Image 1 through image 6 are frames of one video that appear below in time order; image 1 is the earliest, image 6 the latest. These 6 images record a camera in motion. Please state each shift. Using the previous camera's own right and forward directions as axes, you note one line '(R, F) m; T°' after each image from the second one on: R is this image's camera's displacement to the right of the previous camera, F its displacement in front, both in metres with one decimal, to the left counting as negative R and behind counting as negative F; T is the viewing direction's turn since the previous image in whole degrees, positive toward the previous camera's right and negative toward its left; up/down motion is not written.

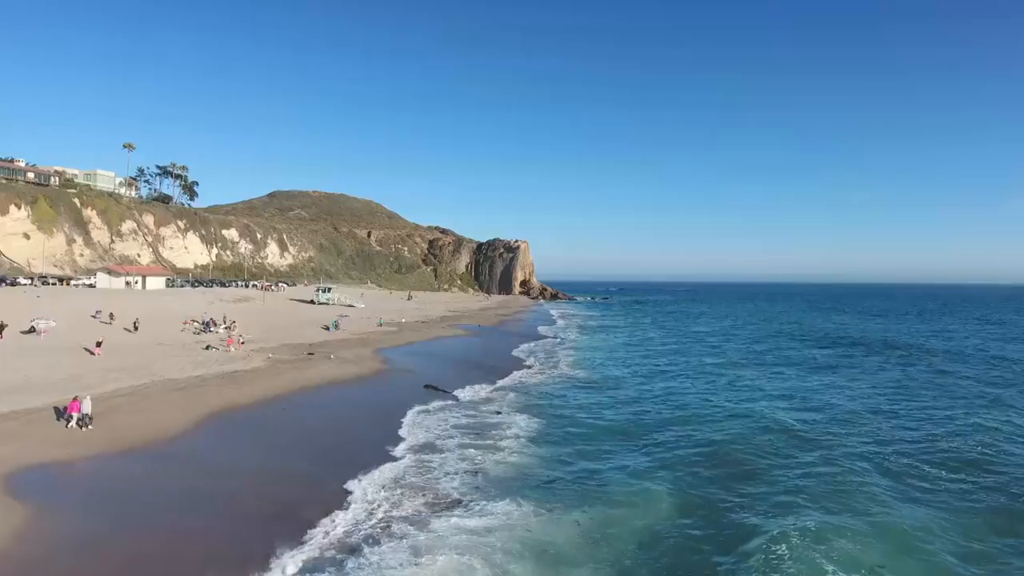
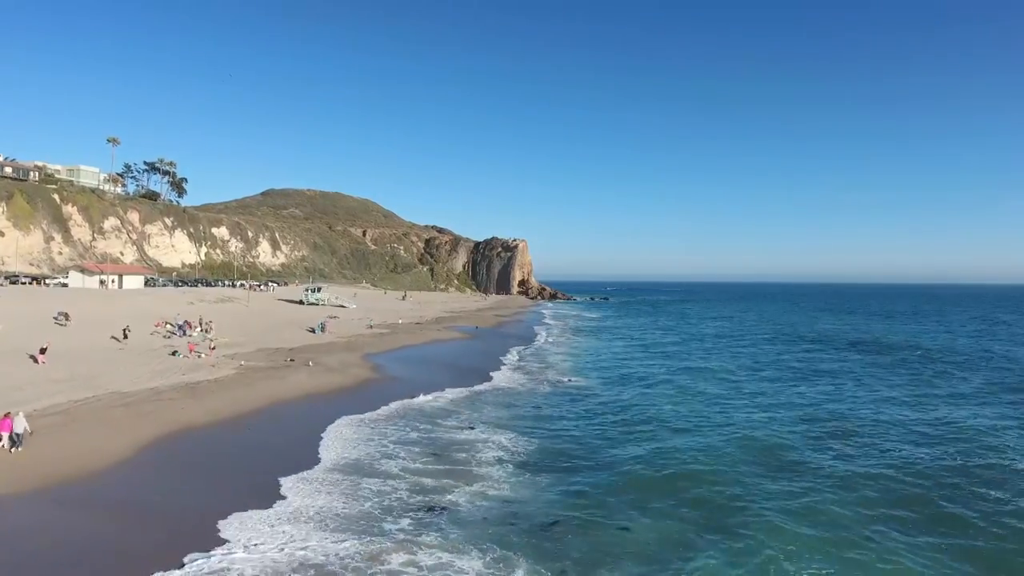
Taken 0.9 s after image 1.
(-0.1, +2.2) m; 0°
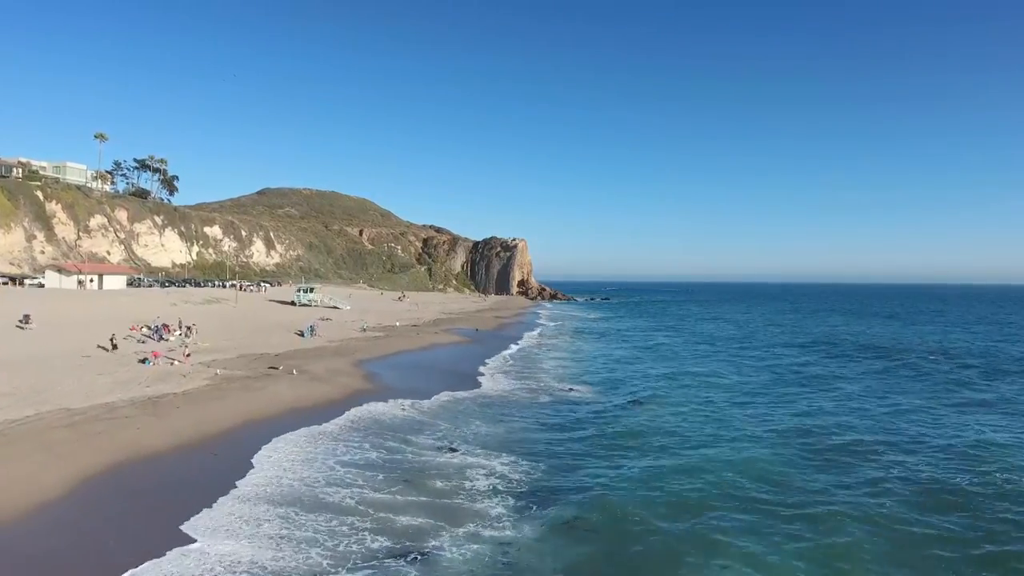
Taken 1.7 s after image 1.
(-0.2, +1.9) m; 0°
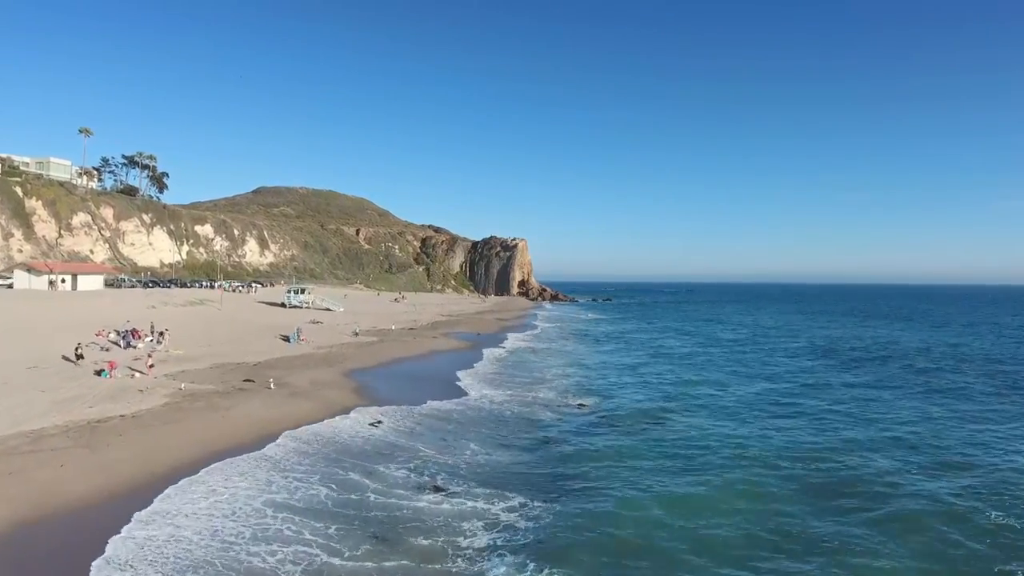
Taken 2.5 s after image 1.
(-0.3, +2.4) m; 0°
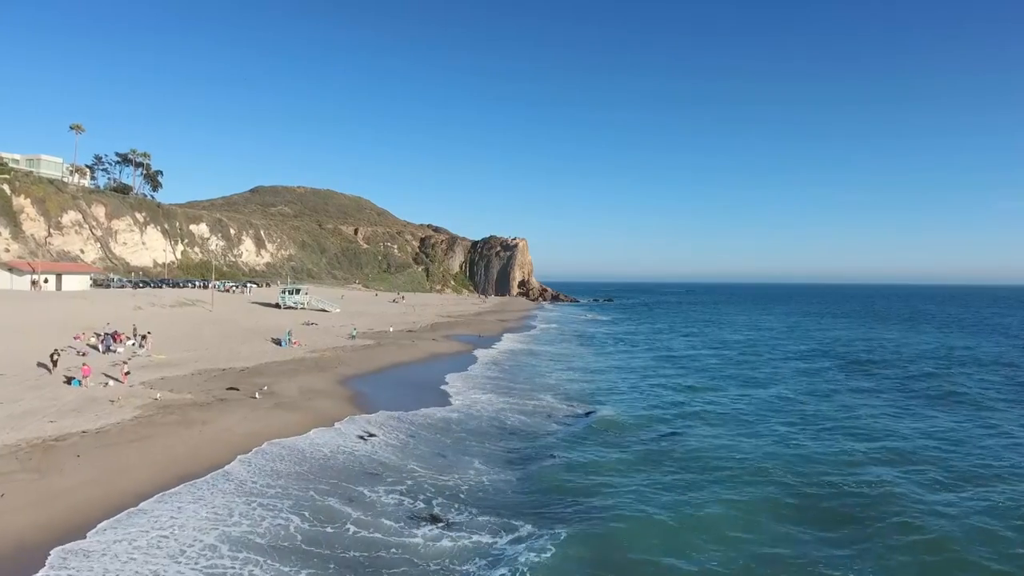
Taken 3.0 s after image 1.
(-0.2, +1.3) m; 0°
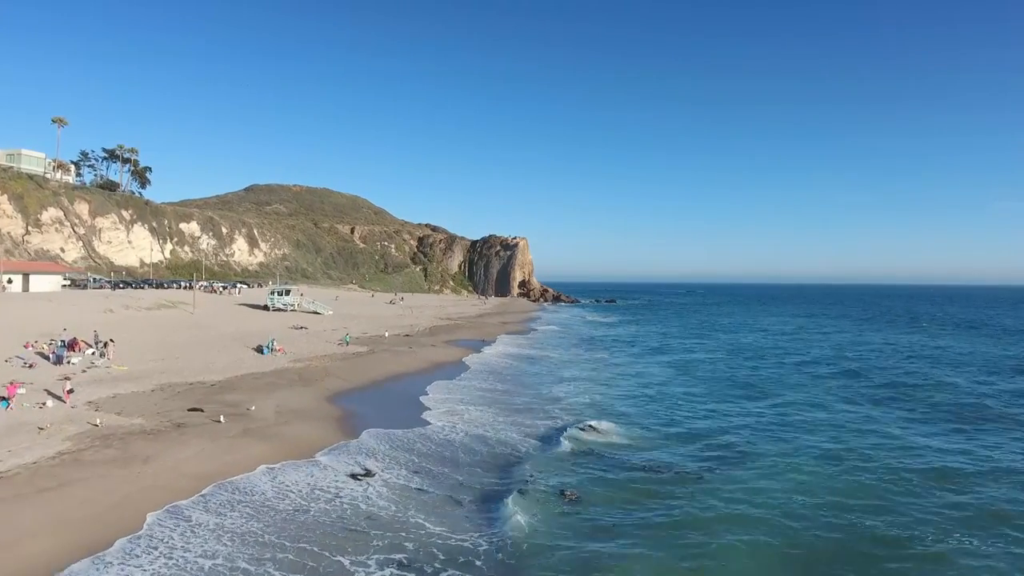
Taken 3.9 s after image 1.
(-0.4, +2.4) m; 0°
